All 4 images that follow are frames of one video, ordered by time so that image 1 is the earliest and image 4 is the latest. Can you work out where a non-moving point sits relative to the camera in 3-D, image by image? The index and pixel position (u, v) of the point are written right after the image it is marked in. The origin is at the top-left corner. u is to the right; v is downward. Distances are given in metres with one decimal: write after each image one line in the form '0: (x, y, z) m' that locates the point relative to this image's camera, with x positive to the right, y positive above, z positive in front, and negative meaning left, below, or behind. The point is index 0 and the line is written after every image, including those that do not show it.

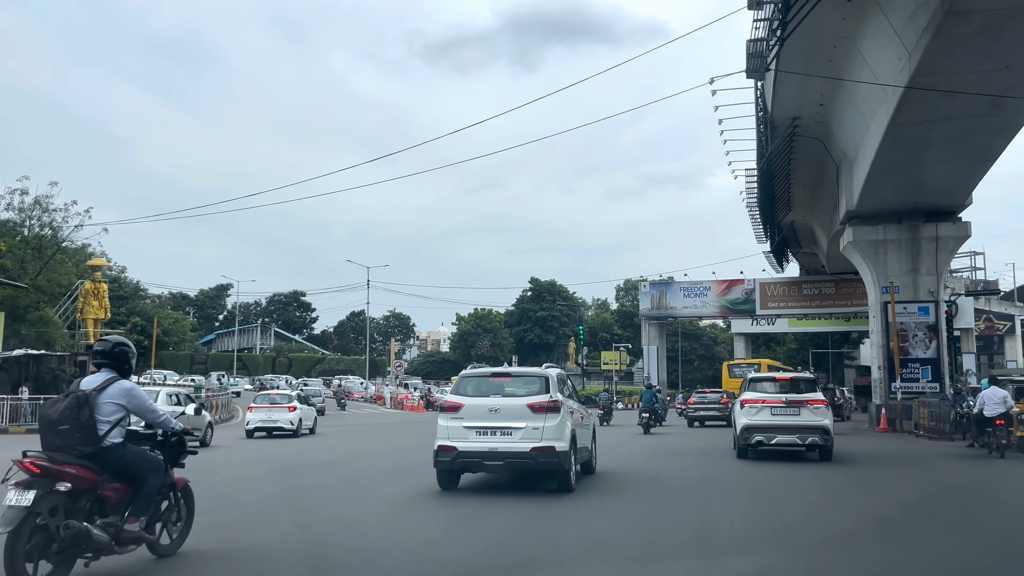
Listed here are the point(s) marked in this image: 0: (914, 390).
0: (+10.3, -2.6, +19.8) m
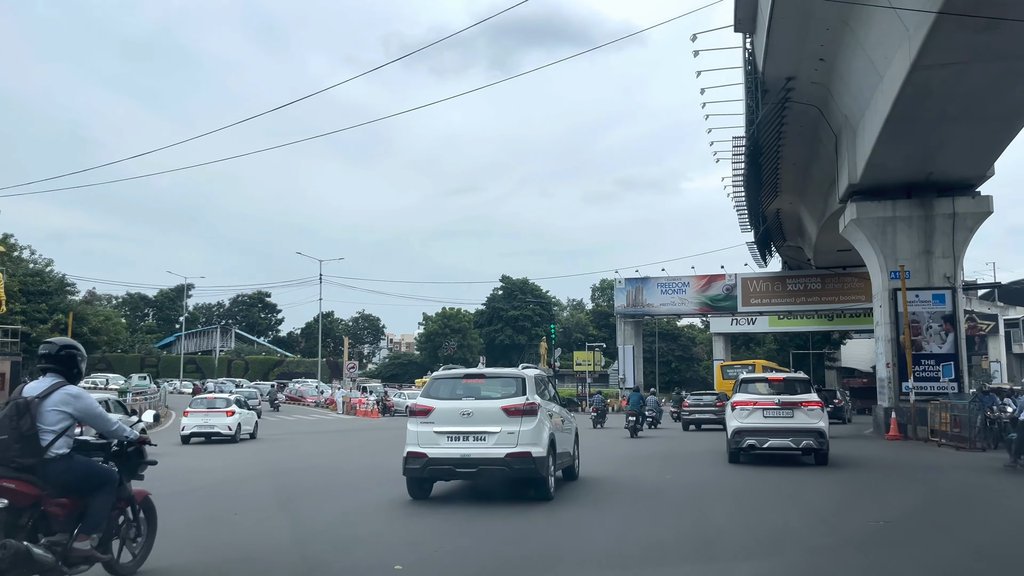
0: (+10.2, -2.4, +18.8) m
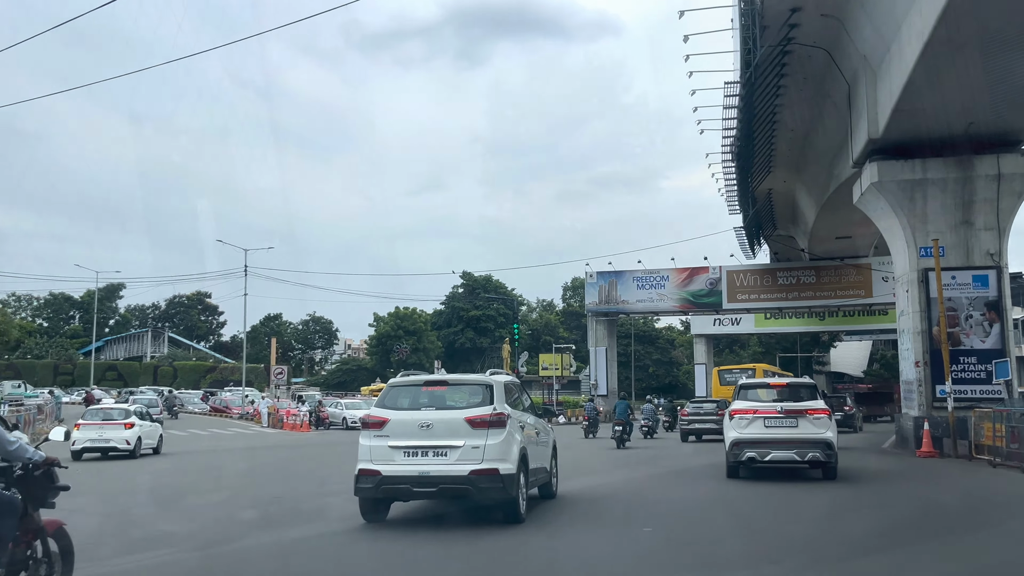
0: (+9.9, -2.3, +17.1) m
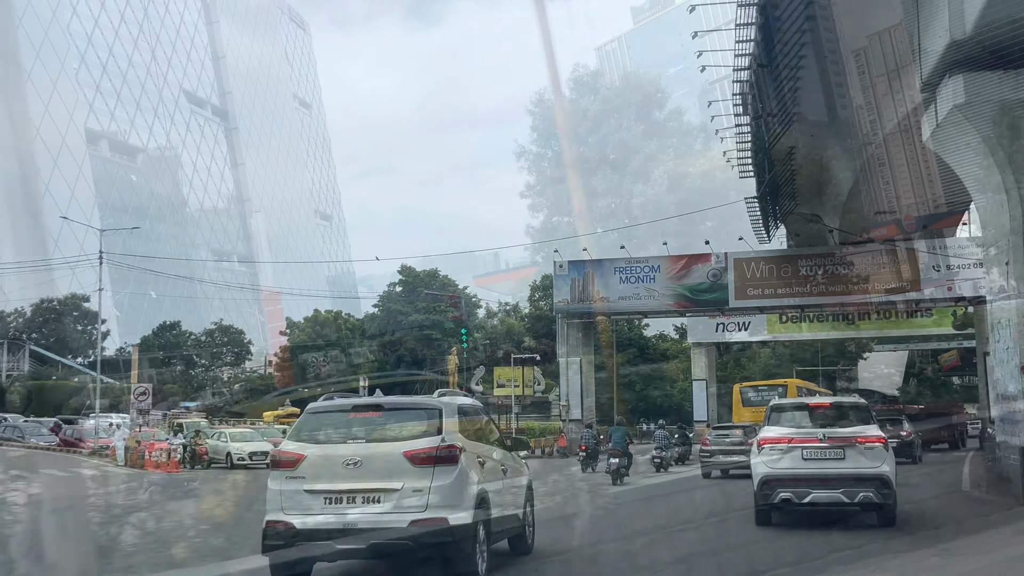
0: (+9.4, -2.5, +14.9) m
